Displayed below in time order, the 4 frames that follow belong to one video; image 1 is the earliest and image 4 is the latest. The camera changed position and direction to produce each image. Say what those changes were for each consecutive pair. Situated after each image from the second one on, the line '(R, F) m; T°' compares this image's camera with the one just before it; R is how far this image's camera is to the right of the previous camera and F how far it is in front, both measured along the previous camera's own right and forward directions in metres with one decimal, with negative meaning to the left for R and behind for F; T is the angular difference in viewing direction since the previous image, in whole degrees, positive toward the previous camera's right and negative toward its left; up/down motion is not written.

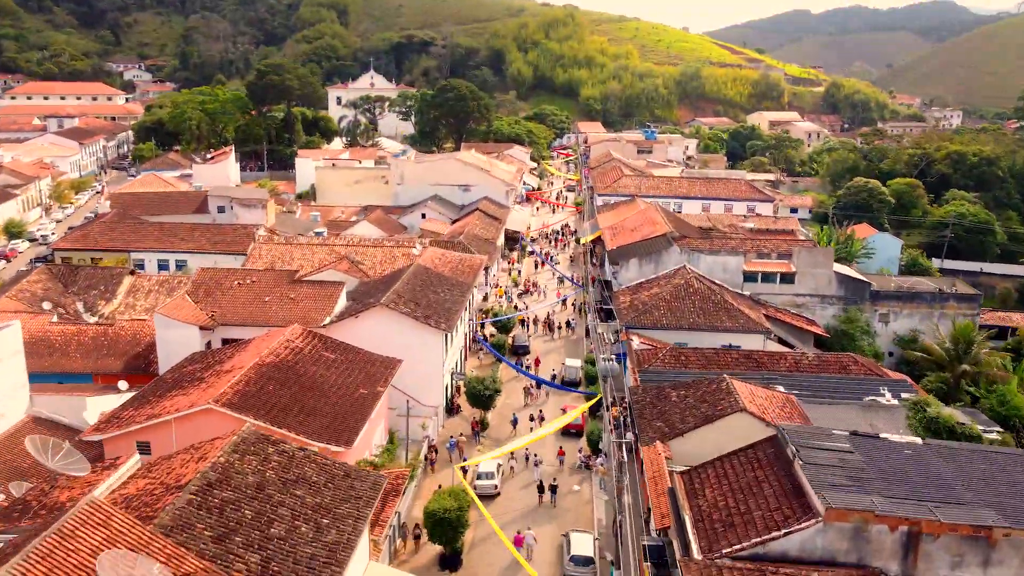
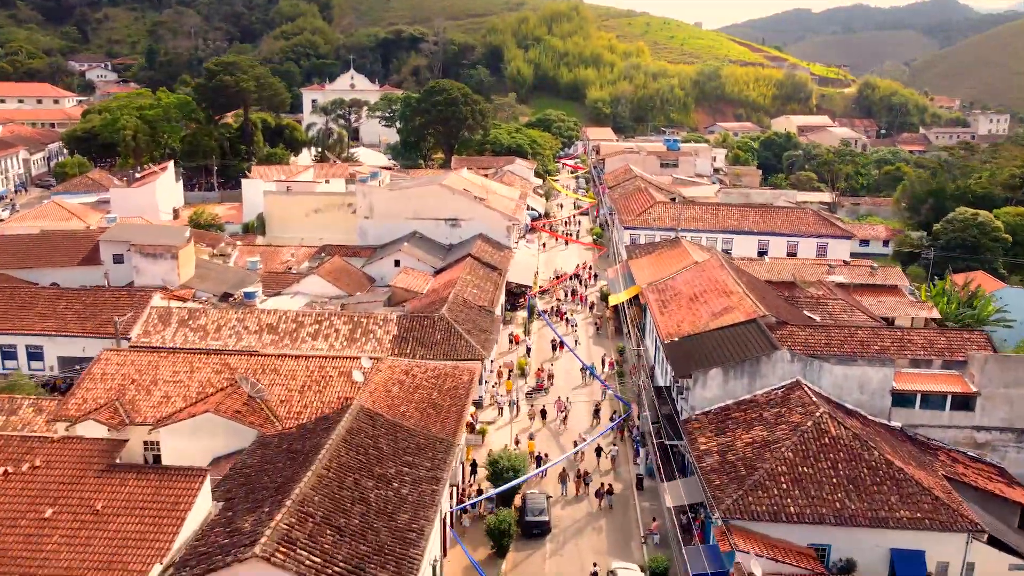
(-0.3, +12.8) m; 0°
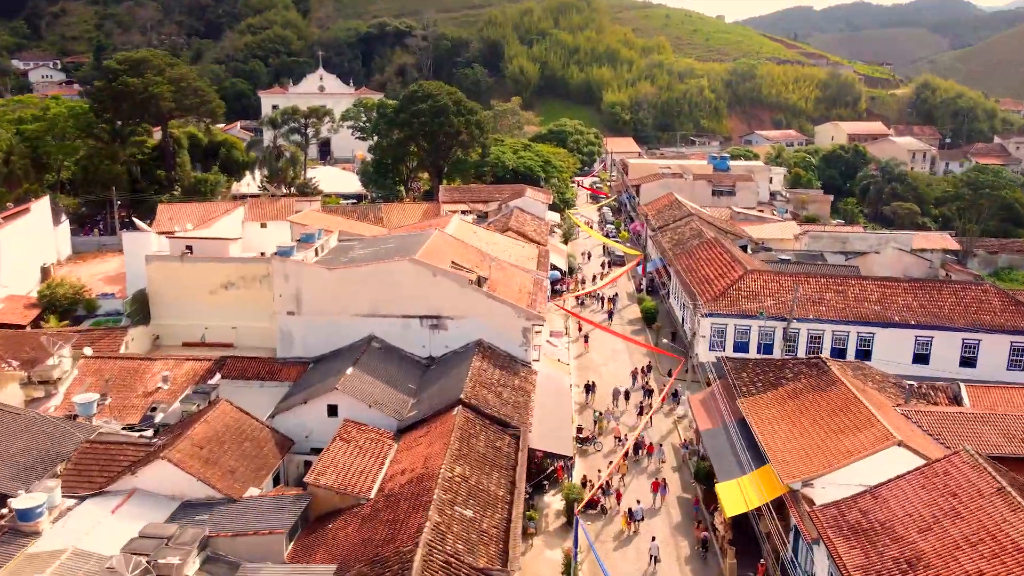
(-0.7, +16.6) m; 0°
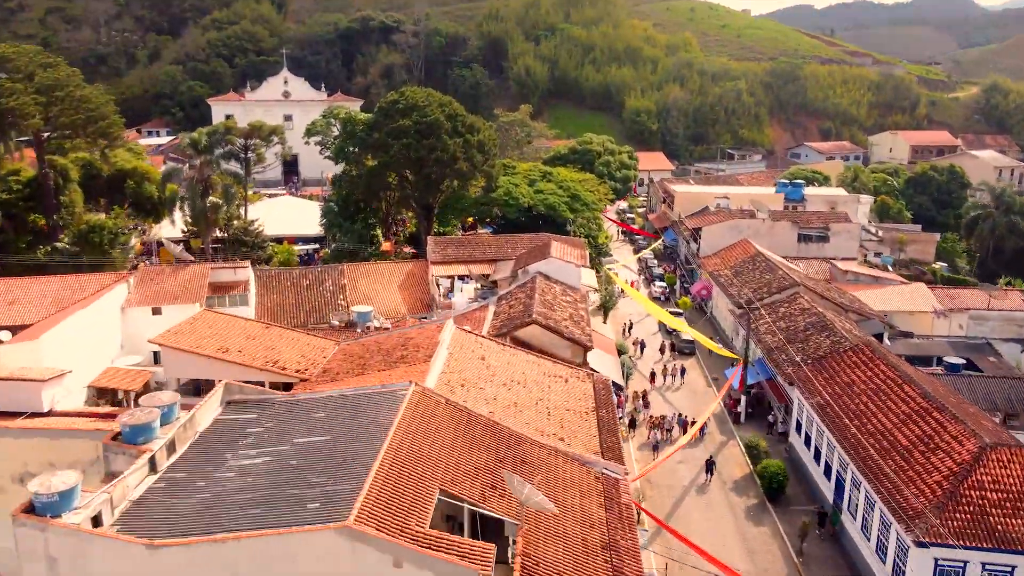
(-0.9, +14.4) m; 0°
